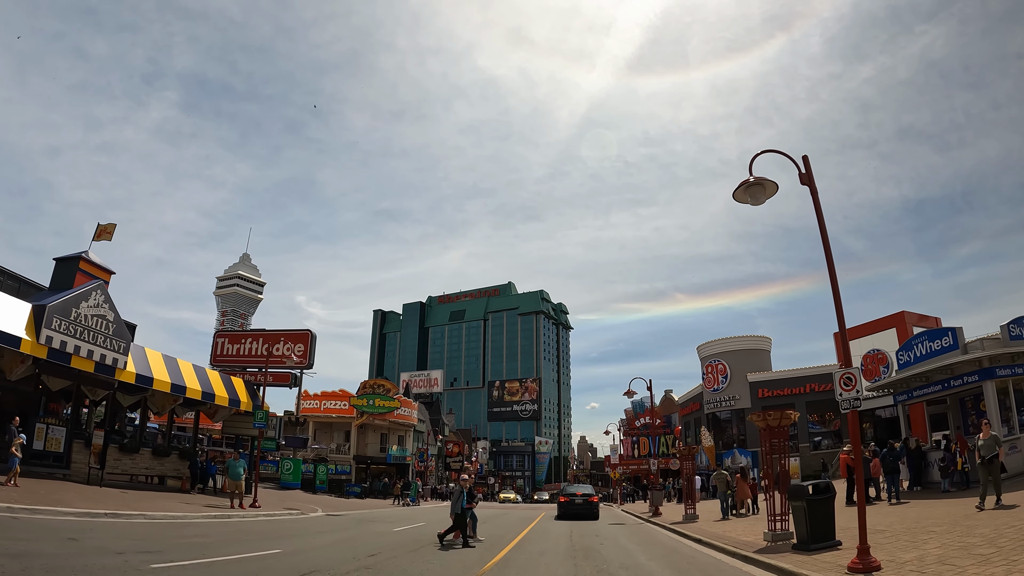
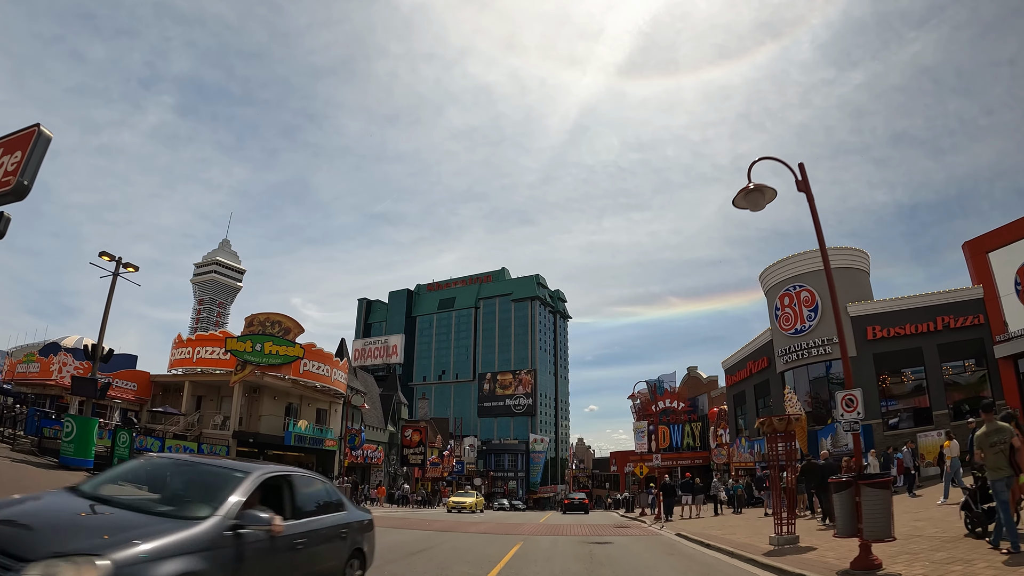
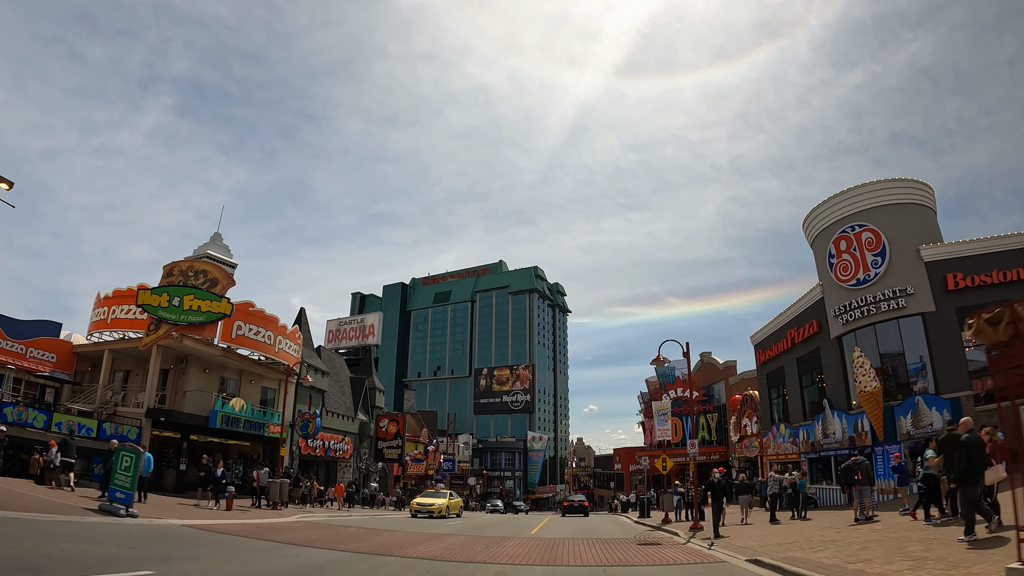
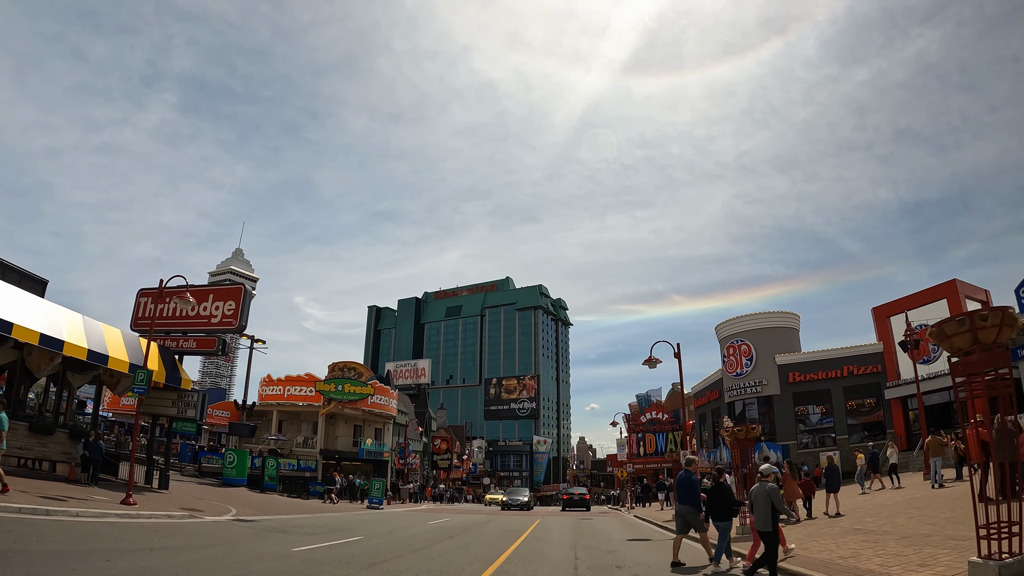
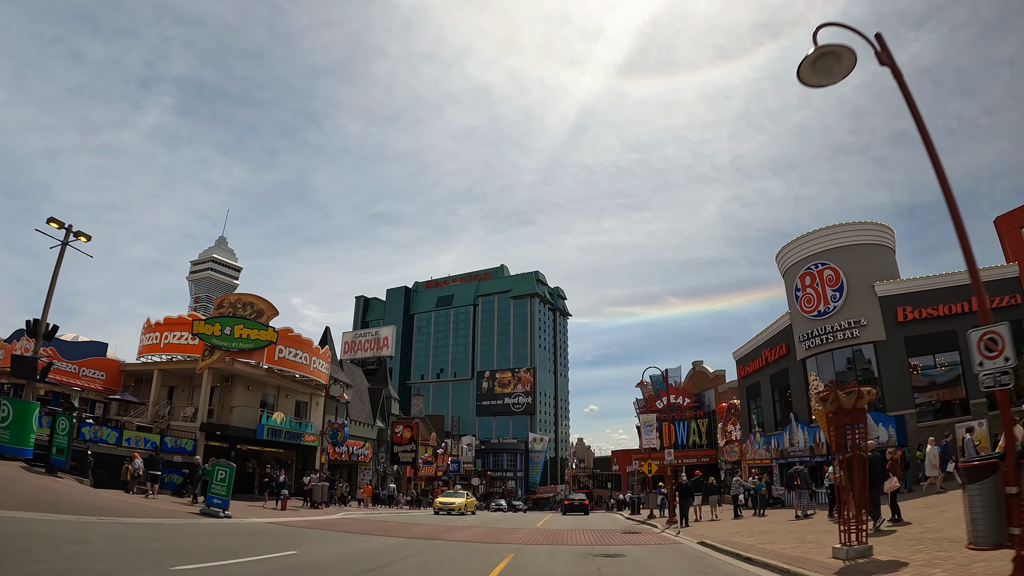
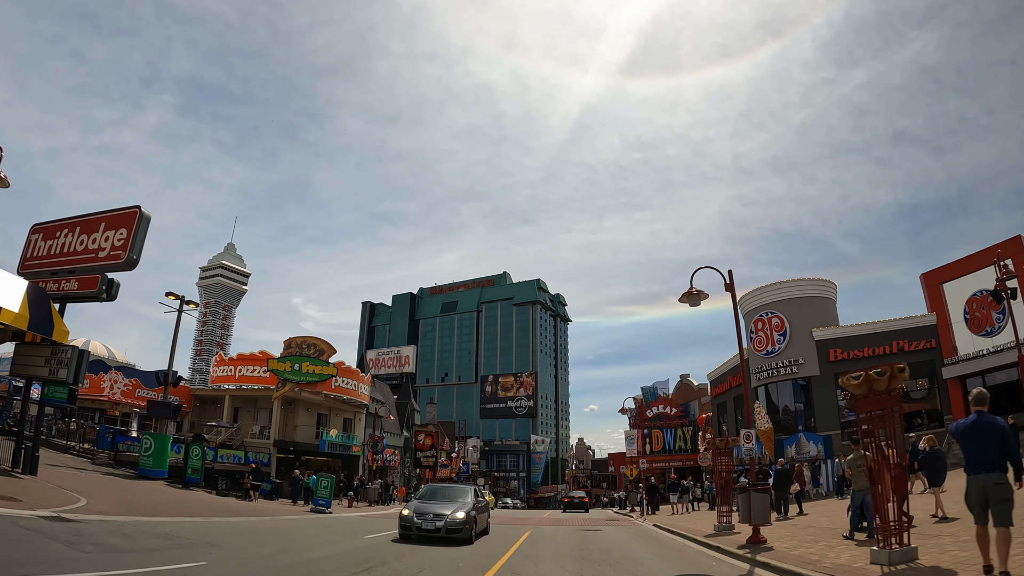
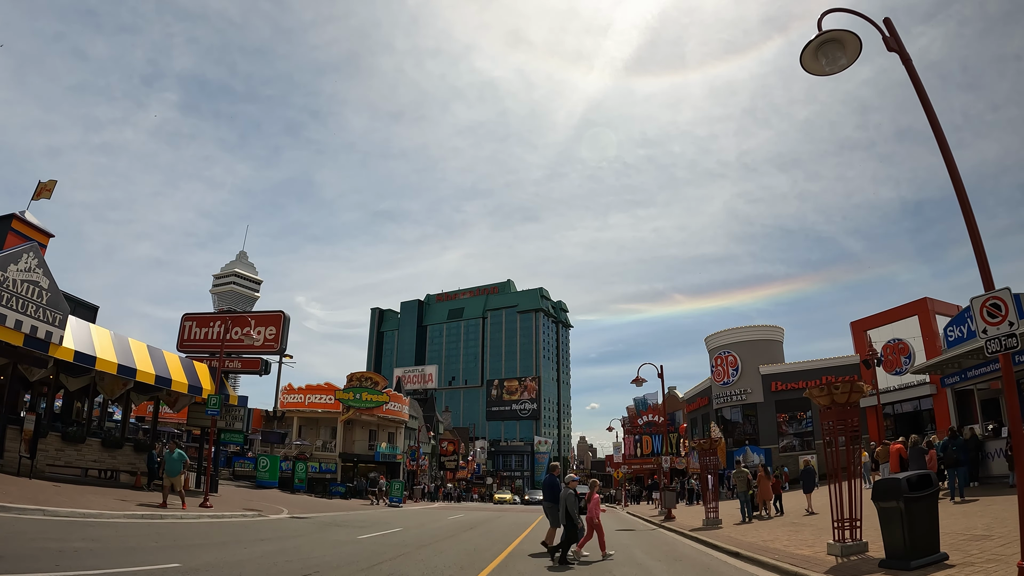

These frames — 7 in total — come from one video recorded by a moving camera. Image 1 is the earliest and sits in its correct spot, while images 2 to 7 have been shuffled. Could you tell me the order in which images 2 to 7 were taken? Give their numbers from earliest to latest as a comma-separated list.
7, 4, 6, 2, 5, 3
